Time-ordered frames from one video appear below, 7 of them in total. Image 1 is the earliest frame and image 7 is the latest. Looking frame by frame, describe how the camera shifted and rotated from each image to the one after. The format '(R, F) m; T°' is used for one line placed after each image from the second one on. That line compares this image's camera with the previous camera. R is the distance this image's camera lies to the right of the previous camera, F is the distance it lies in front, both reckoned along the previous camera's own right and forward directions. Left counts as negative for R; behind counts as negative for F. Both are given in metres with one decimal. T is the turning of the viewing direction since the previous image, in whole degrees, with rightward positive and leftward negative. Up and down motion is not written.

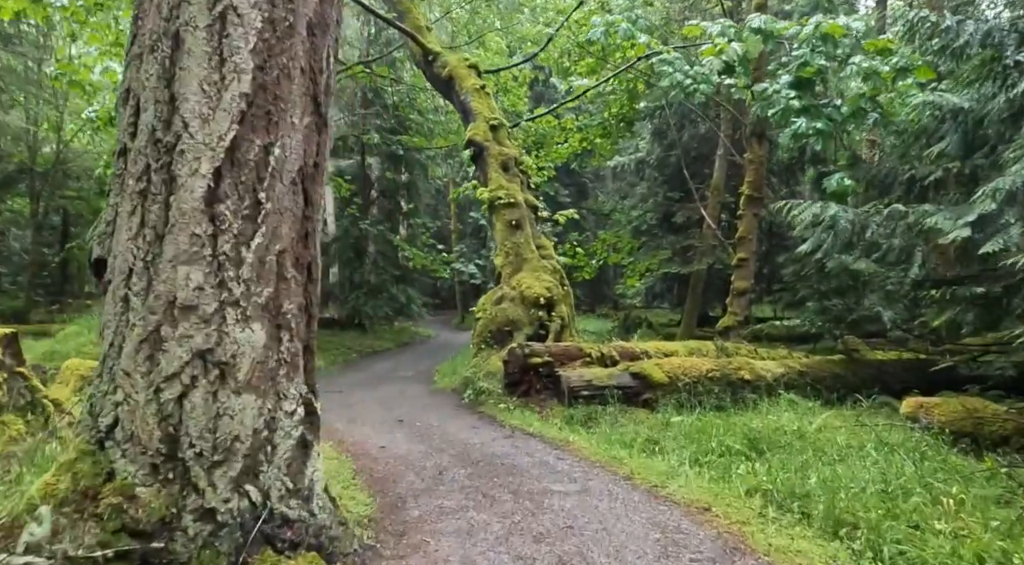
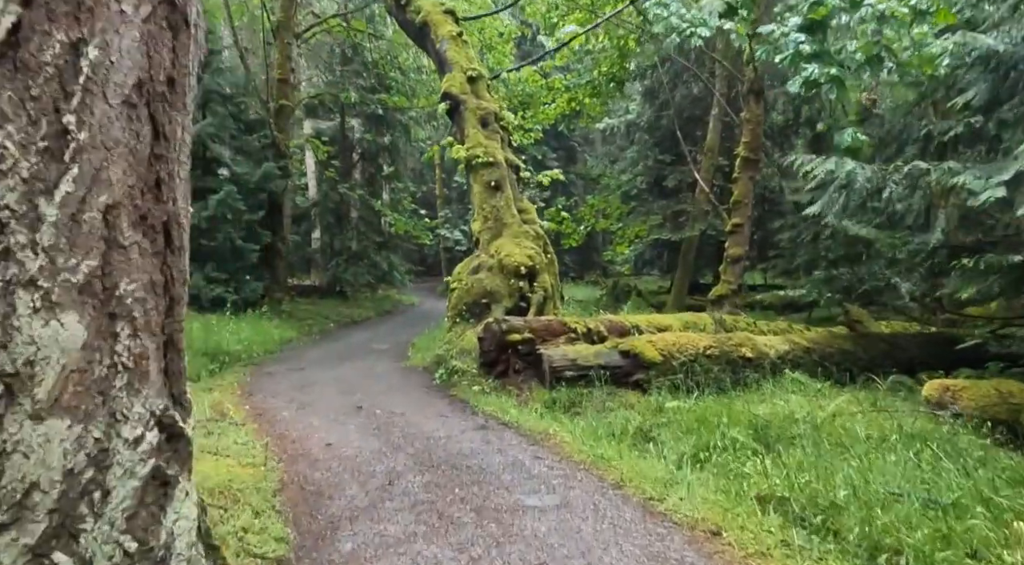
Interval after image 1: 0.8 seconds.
(+0.1, +1.0) m; +1°
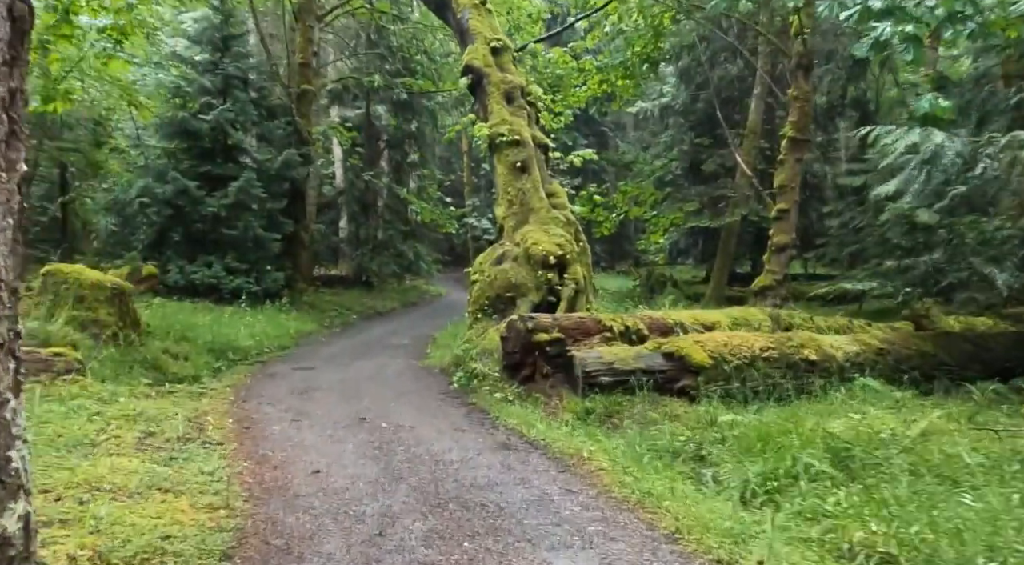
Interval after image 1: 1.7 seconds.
(0.0, +1.0) m; -2°
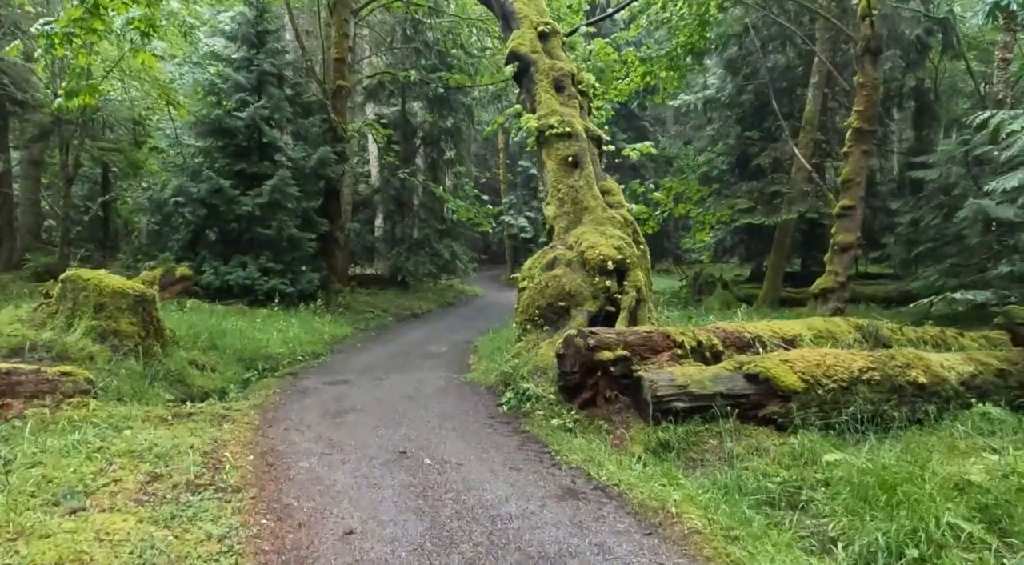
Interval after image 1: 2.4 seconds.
(-0.2, +0.9) m; -3°
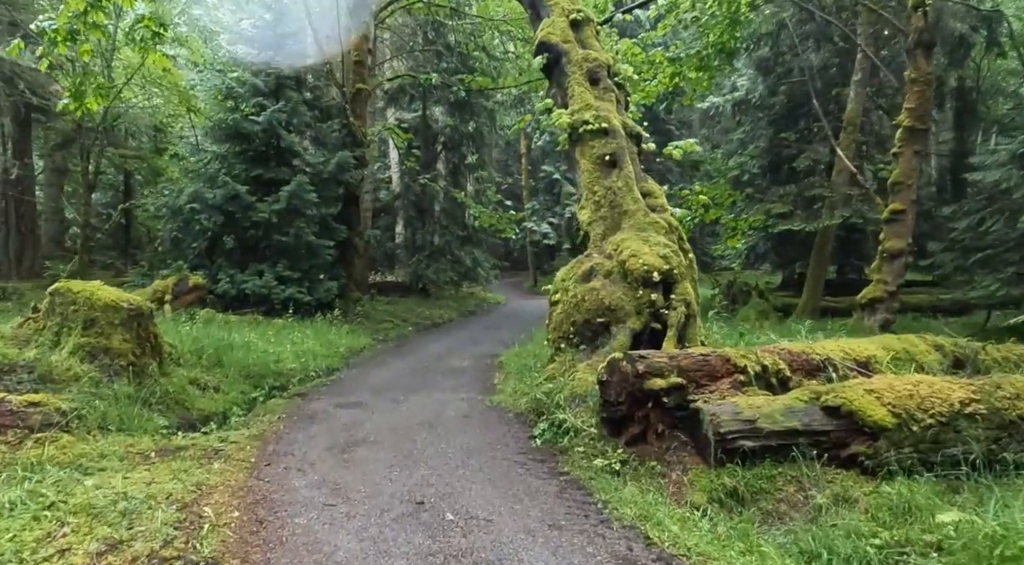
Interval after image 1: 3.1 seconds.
(-0.1, +0.9) m; -2°
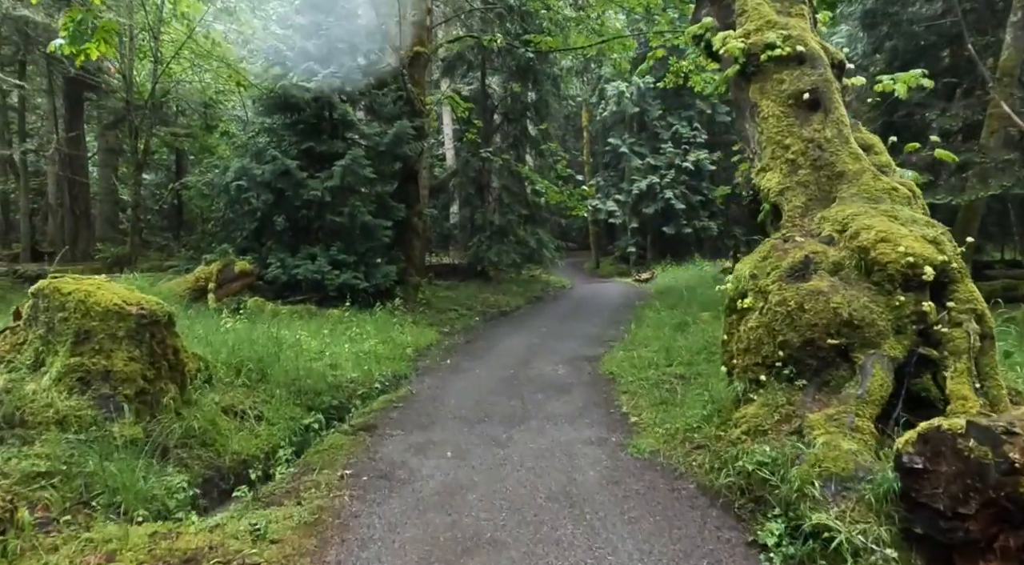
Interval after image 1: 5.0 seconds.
(-0.8, +2.4) m; -4°
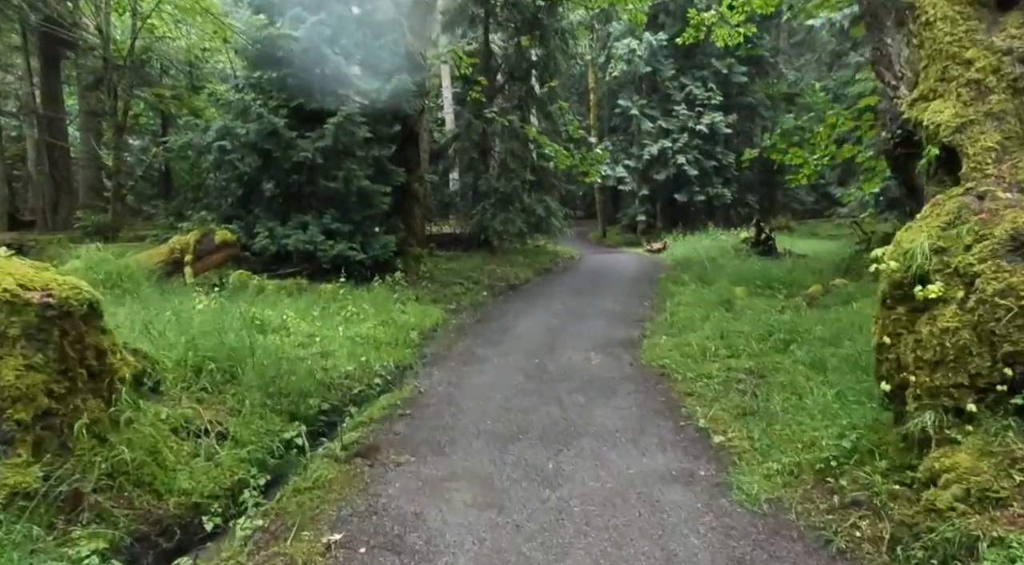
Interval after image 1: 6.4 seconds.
(-0.3, +1.7) m; 0°
